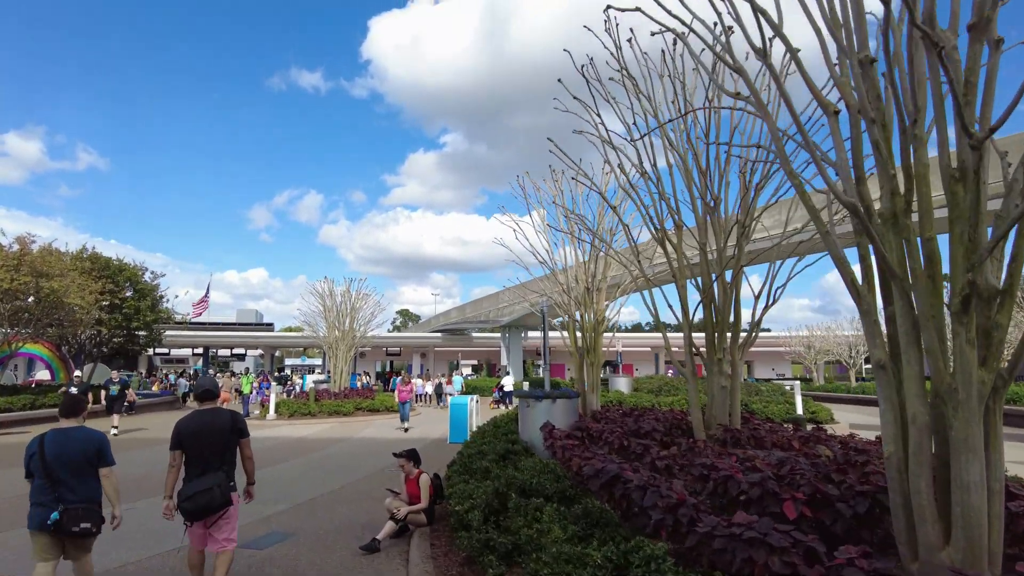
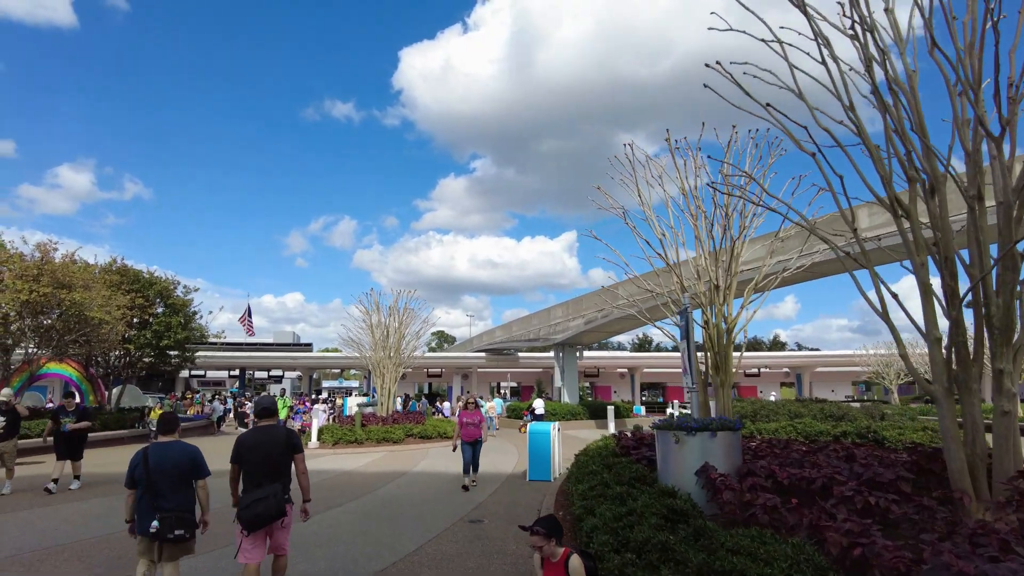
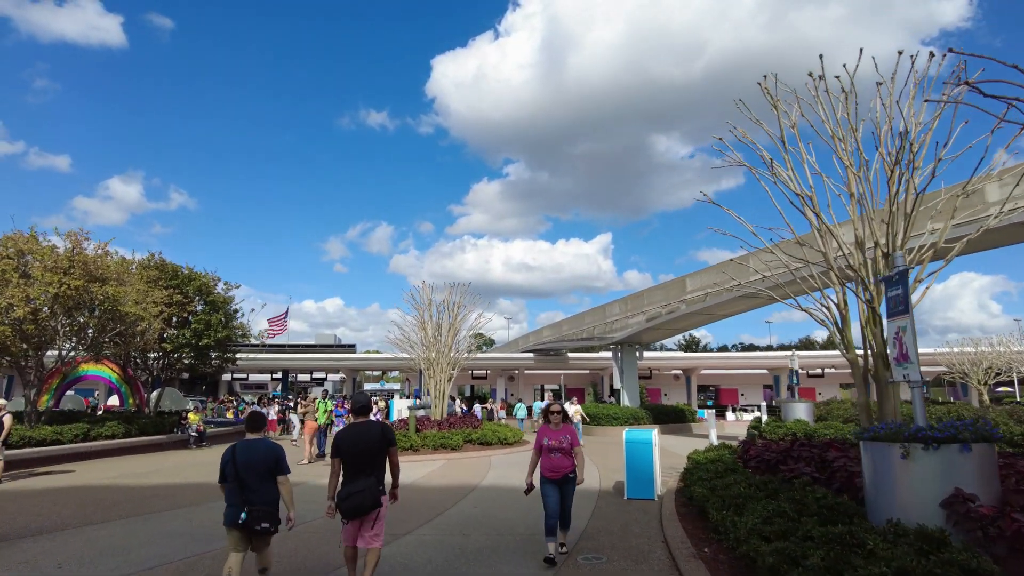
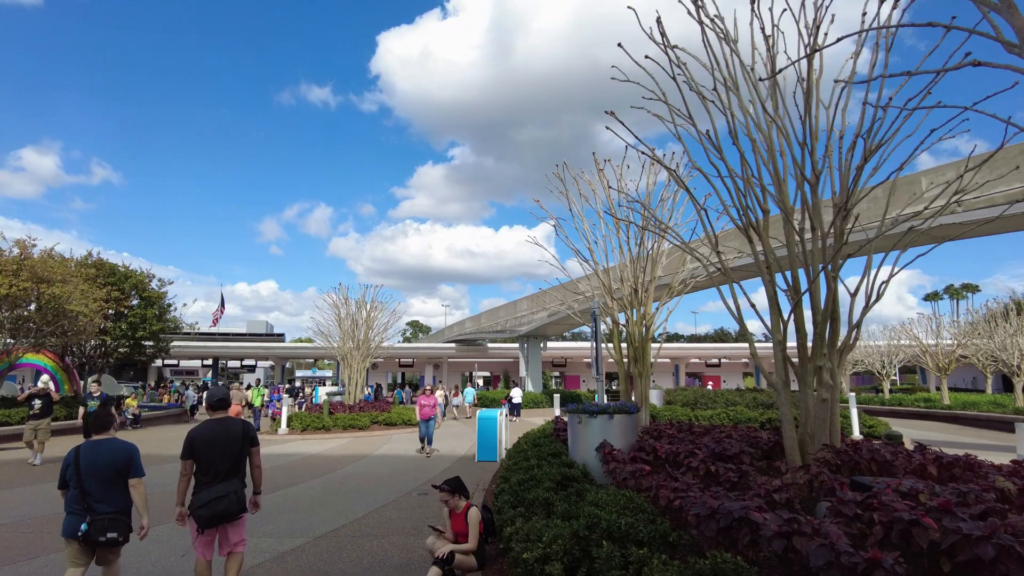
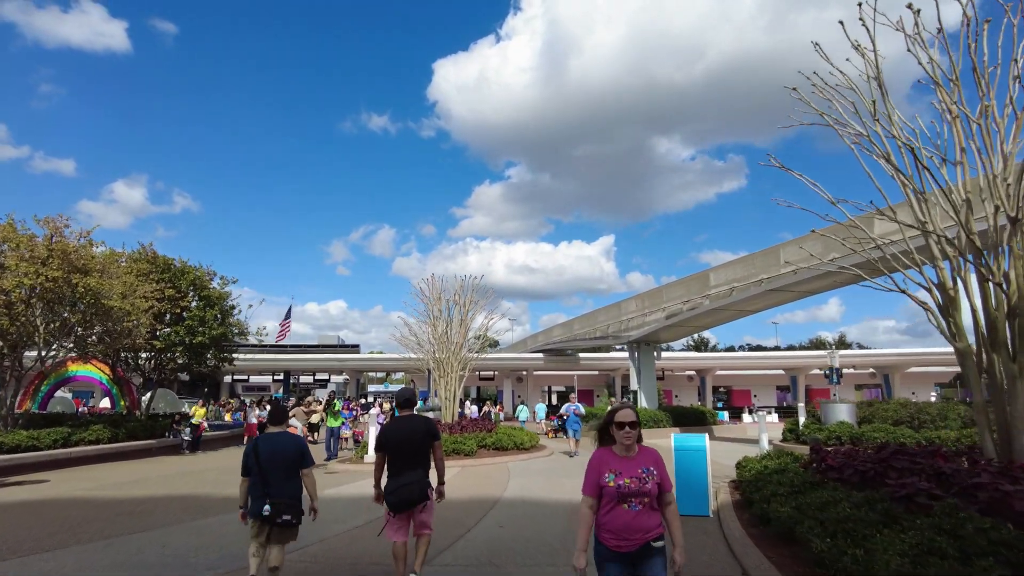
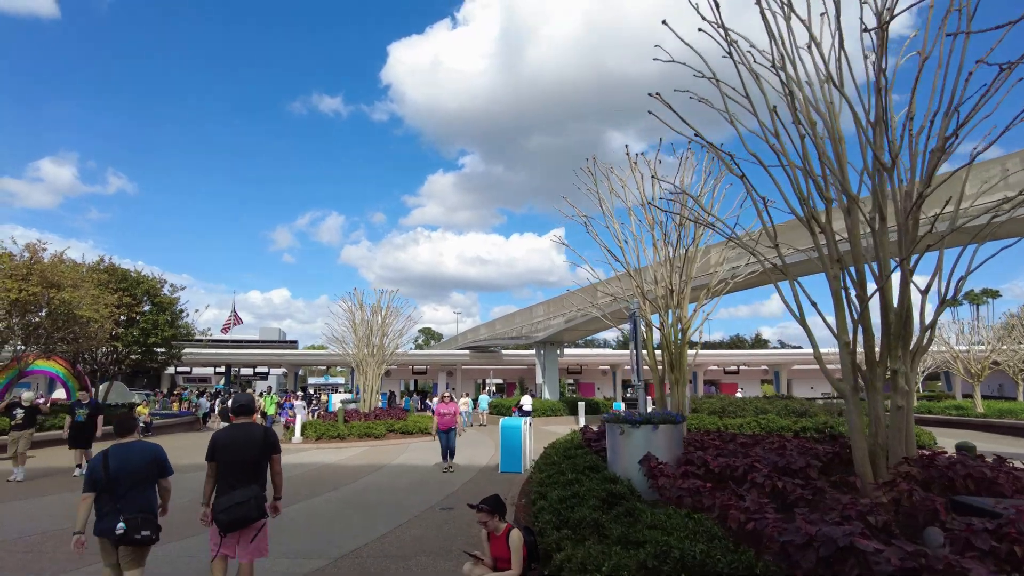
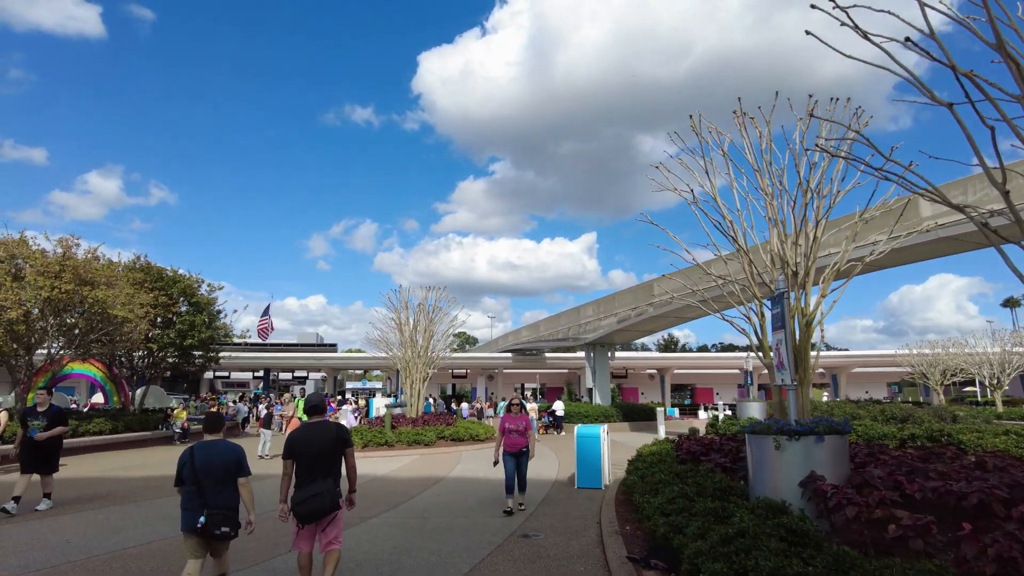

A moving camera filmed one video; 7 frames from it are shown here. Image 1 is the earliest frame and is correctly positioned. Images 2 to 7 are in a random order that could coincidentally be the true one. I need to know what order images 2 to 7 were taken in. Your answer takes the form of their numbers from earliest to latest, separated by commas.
4, 6, 2, 7, 3, 5
